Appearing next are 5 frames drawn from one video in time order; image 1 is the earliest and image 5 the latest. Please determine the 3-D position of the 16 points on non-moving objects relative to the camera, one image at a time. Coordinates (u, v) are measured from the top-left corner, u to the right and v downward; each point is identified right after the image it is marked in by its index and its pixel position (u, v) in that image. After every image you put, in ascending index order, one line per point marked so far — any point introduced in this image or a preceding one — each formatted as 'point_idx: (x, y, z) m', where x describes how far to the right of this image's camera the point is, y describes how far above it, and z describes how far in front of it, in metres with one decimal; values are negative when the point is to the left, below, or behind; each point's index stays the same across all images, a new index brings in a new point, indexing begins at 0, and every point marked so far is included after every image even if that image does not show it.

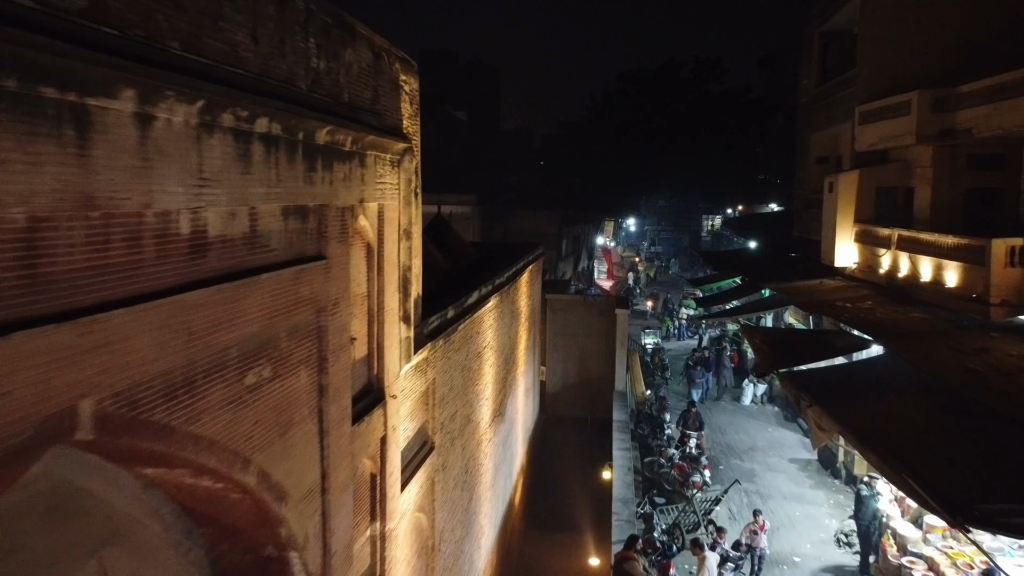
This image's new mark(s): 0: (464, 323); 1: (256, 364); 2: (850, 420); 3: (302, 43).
0: (-0.5, -0.3, +7.2) m
1: (-1.1, -0.3, +3.1) m
2: (+3.2, -1.3, +7.0) m
3: (-1.0, +1.1, +3.4) m
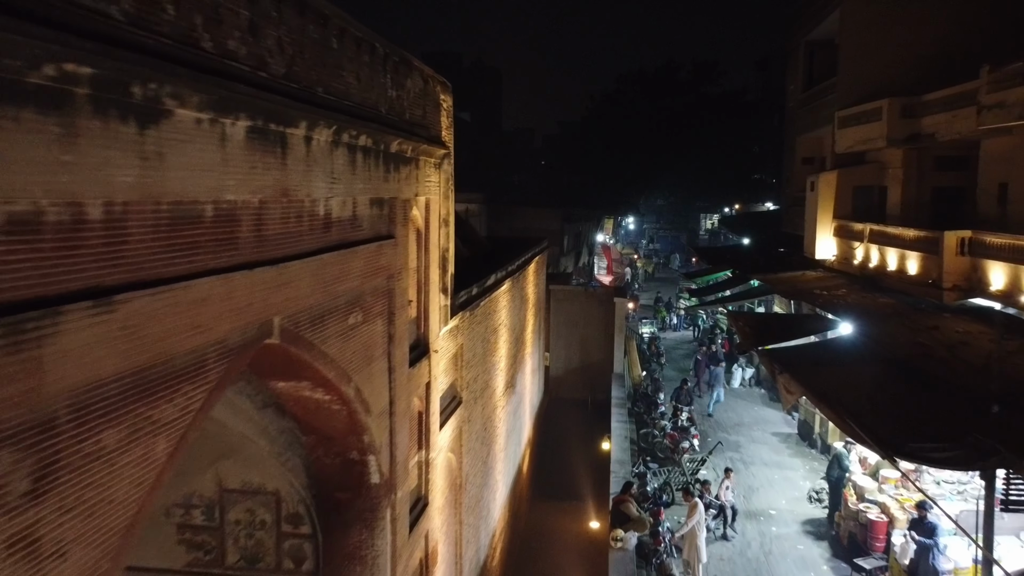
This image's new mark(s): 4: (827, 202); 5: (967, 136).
0: (-0.3, -0.1, +8.4) m
1: (-0.9, -0.1, +4.4) m
2: (+3.3, -1.1, +8.2) m
3: (-0.8, +1.3, +4.7) m
4: (+6.3, +1.7, +14.9) m
5: (+6.4, +2.1, +10.4) m
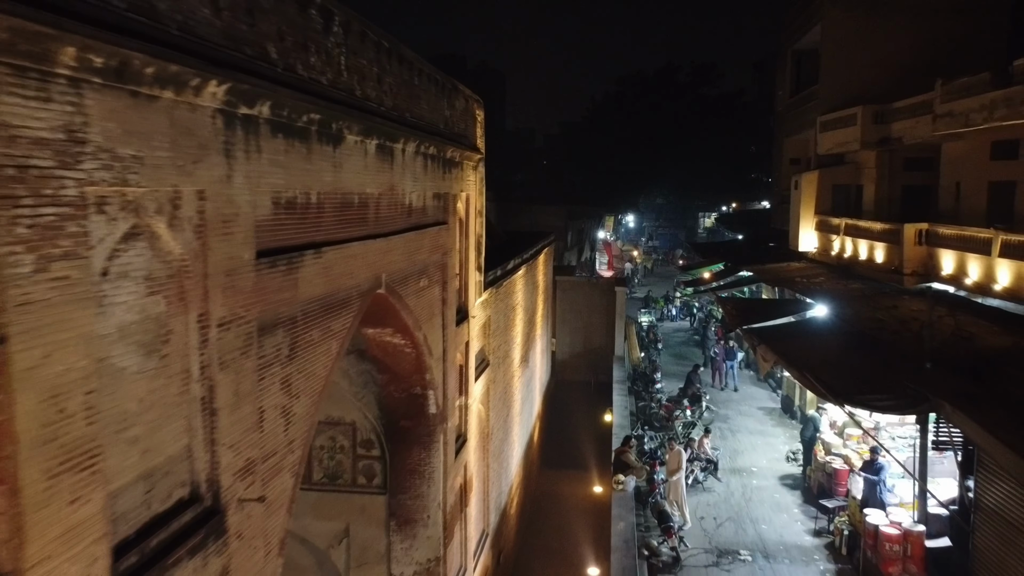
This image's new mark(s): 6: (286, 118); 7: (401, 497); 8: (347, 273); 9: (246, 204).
0: (-0.1, +0.1, +9.9) m
1: (-0.7, +0.1, +5.9) m
2: (+3.6, -0.8, +9.7) m
3: (-0.6, +1.5, +6.1) m
4: (+6.5, +1.9, +16.4) m
5: (+6.6, +2.4, +11.9) m
6: (-1.0, +0.7, +3.2) m
7: (-1.0, -1.9, +6.7) m
8: (-0.9, +0.1, +4.1) m
9: (-1.0, +0.3, +3.0) m
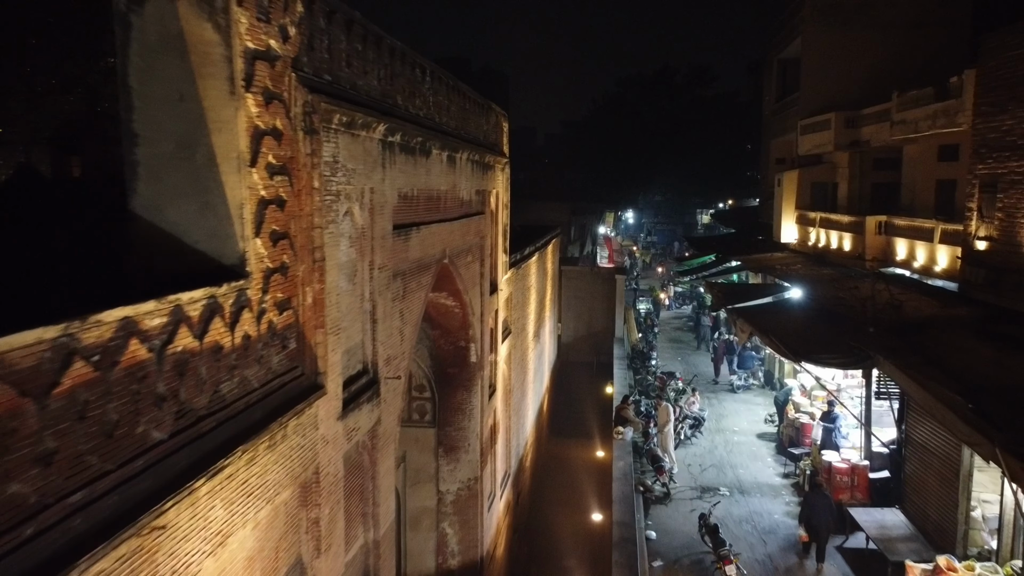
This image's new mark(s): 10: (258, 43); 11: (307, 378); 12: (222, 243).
0: (+0.2, +0.4, +11.7) m
1: (-0.4, +0.4, +7.7) m
2: (+3.8, -0.6, +11.5) m
3: (-0.3, +1.8, +8.0) m
4: (+6.7, +2.2, +18.2) m
5: (+6.9, +2.6, +13.7) m
6: (-0.7, +1.0, +5.0) m
7: (-0.7, -1.6, +8.5) m
8: (-0.6, +0.3, +5.9) m
9: (-0.8, +0.6, +4.8) m
10: (-1.0, +1.0, +3.0) m
11: (-1.0, -0.4, +3.5) m
12: (-1.2, +0.2, +3.0) m
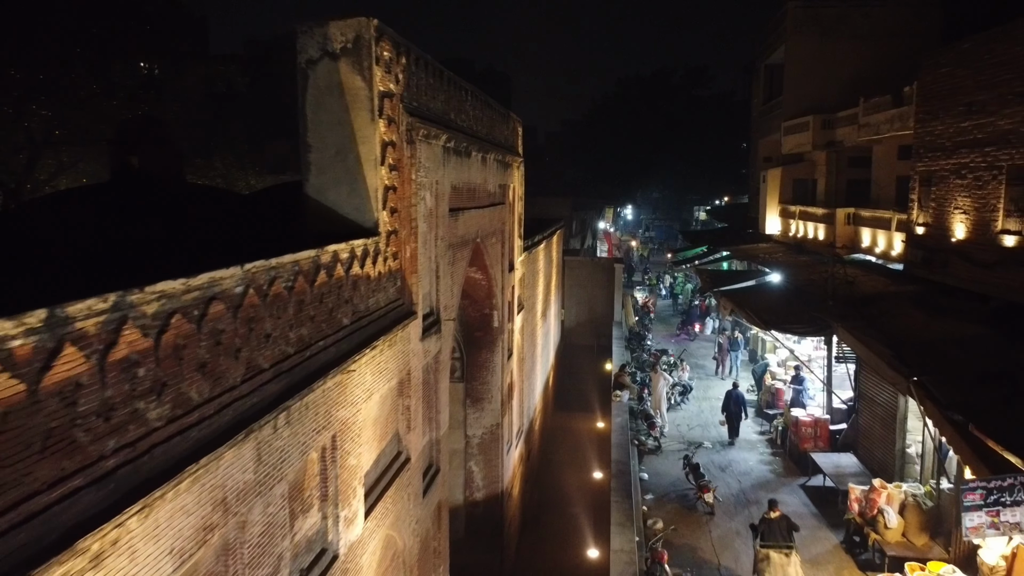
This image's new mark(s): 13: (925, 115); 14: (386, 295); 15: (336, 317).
0: (+0.4, +0.7, +13.5) m
1: (-0.2, +0.7, +9.4) m
2: (+4.0, -0.2, +13.3) m
3: (-0.1, +2.1, +9.7) m
4: (+7.0, +2.6, +19.9) m
5: (+7.1, +3.0, +15.4) m
6: (-0.5, +1.3, +6.7) m
7: (-0.5, -1.3, +10.2) m
8: (-0.4, +0.6, +7.7) m
9: (-0.6, +0.9, +6.5) m
10: (-0.8, +1.3, +4.7) m
11: (-0.7, -0.1, +5.3) m
12: (-0.9, +0.5, +4.7) m
13: (+5.9, +2.5, +10.7) m
14: (-0.8, 0.0, +4.9) m
15: (-0.9, -0.2, +4.0) m
